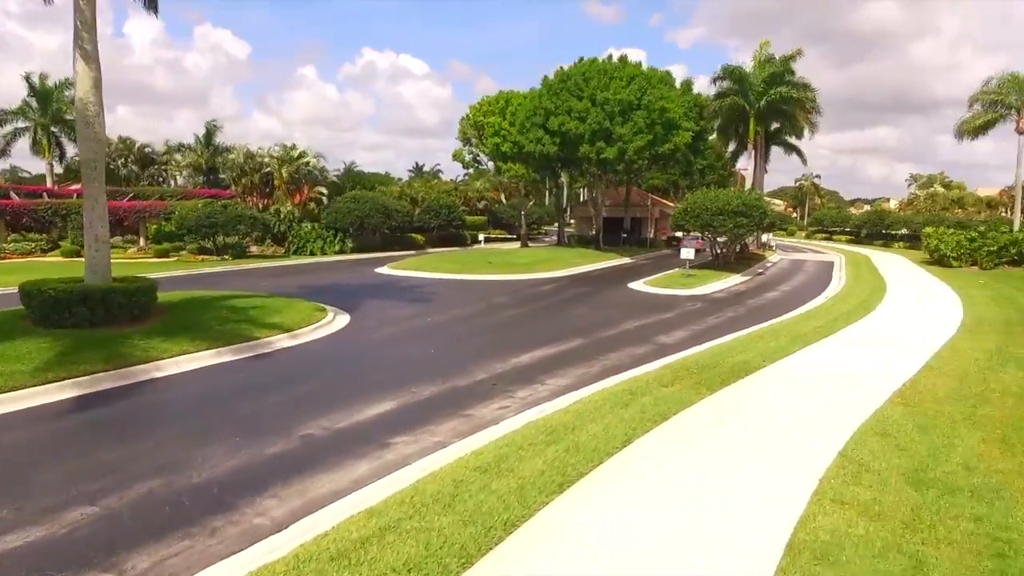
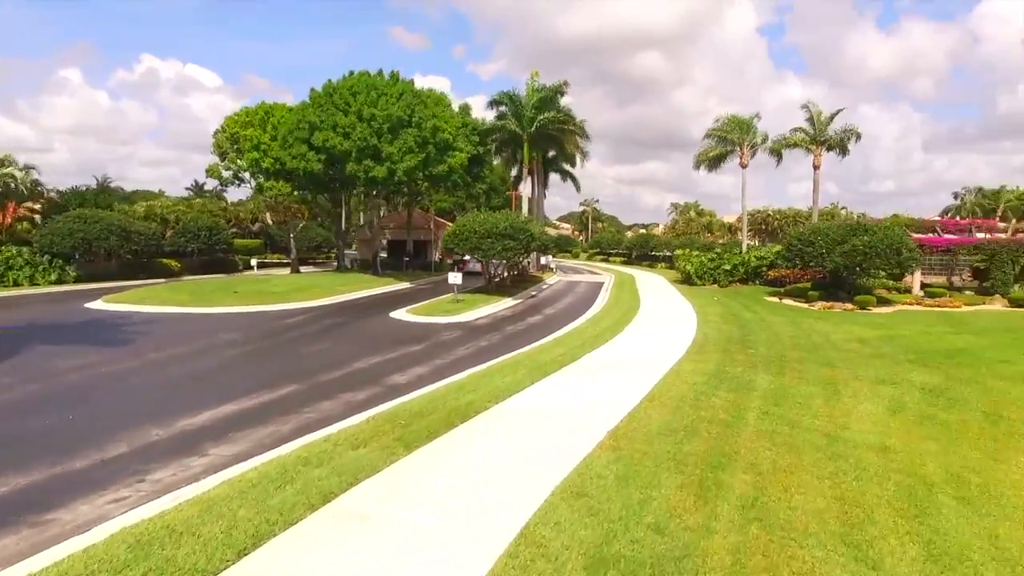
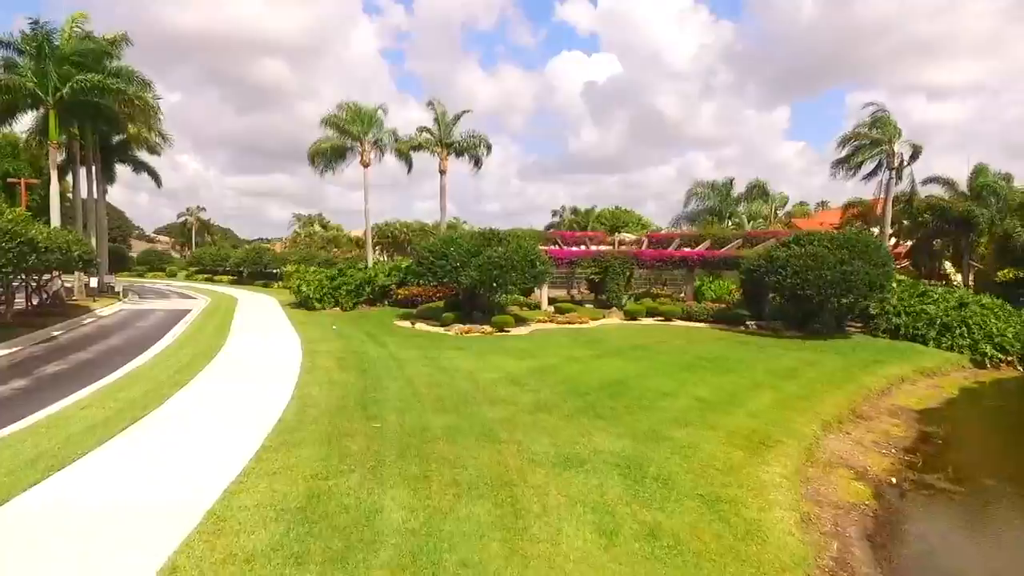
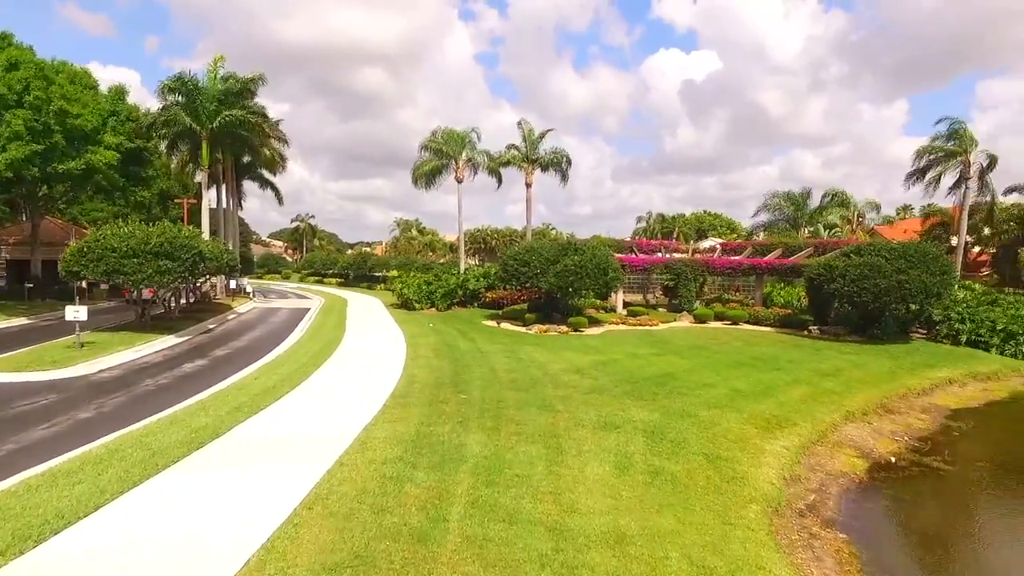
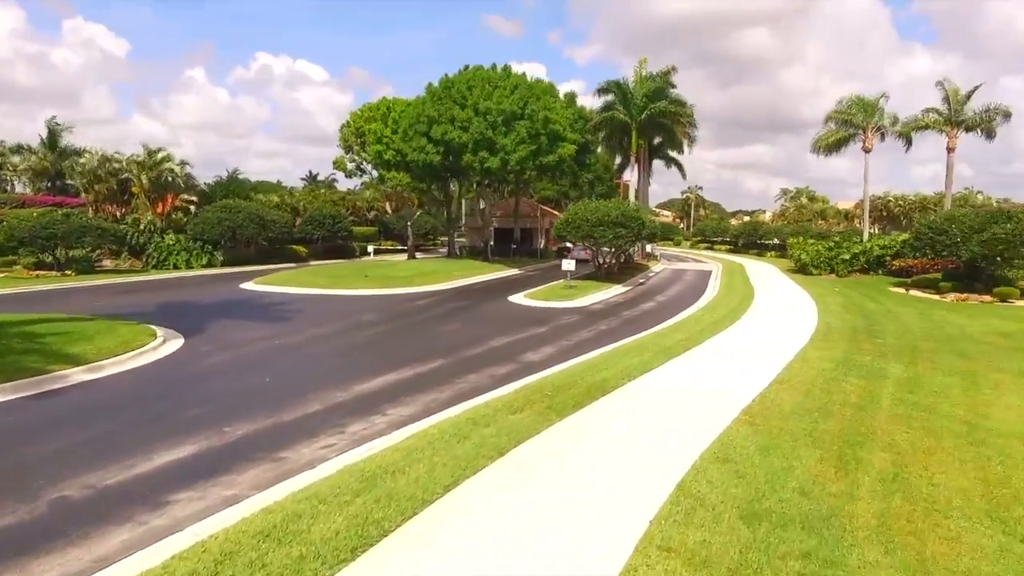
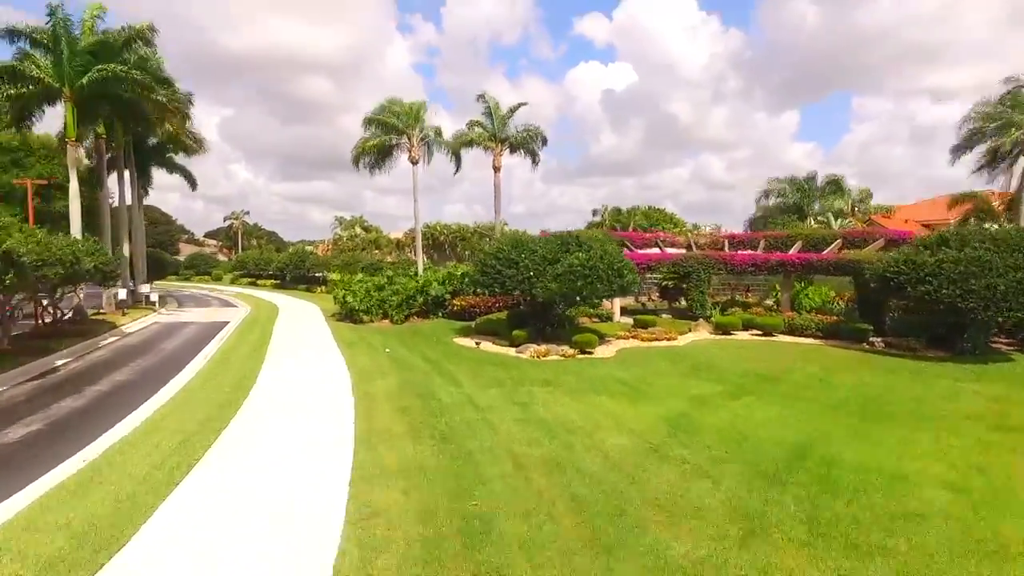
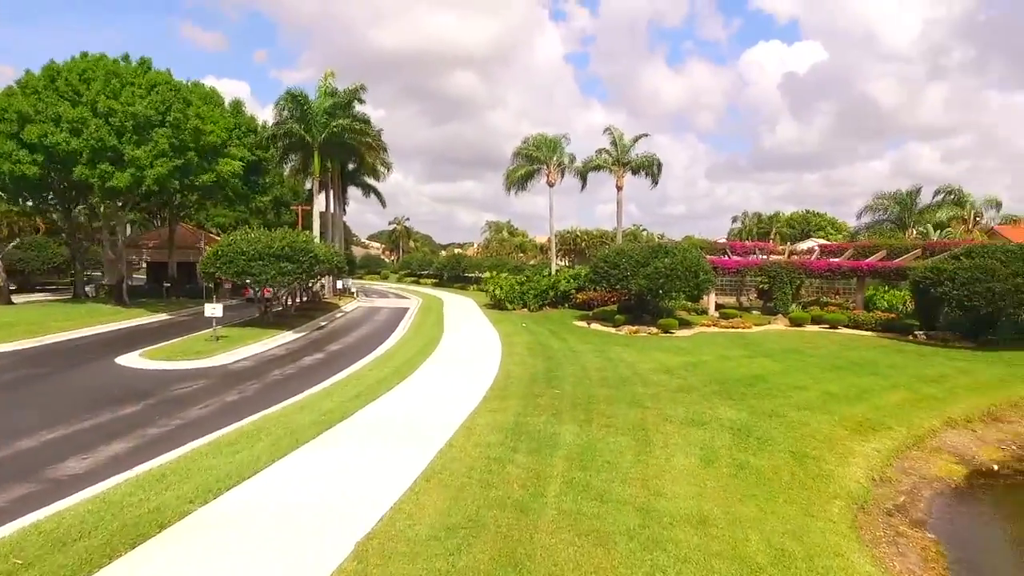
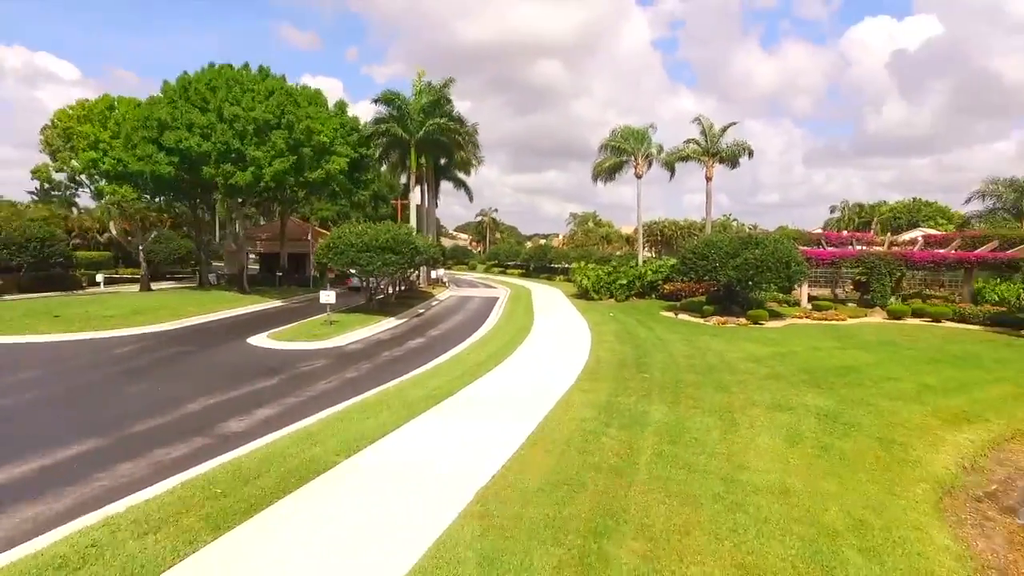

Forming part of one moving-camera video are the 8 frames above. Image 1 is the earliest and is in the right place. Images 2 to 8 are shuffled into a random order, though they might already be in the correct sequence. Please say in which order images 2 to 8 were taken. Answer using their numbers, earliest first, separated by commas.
5, 2, 8, 7, 4, 3, 6
